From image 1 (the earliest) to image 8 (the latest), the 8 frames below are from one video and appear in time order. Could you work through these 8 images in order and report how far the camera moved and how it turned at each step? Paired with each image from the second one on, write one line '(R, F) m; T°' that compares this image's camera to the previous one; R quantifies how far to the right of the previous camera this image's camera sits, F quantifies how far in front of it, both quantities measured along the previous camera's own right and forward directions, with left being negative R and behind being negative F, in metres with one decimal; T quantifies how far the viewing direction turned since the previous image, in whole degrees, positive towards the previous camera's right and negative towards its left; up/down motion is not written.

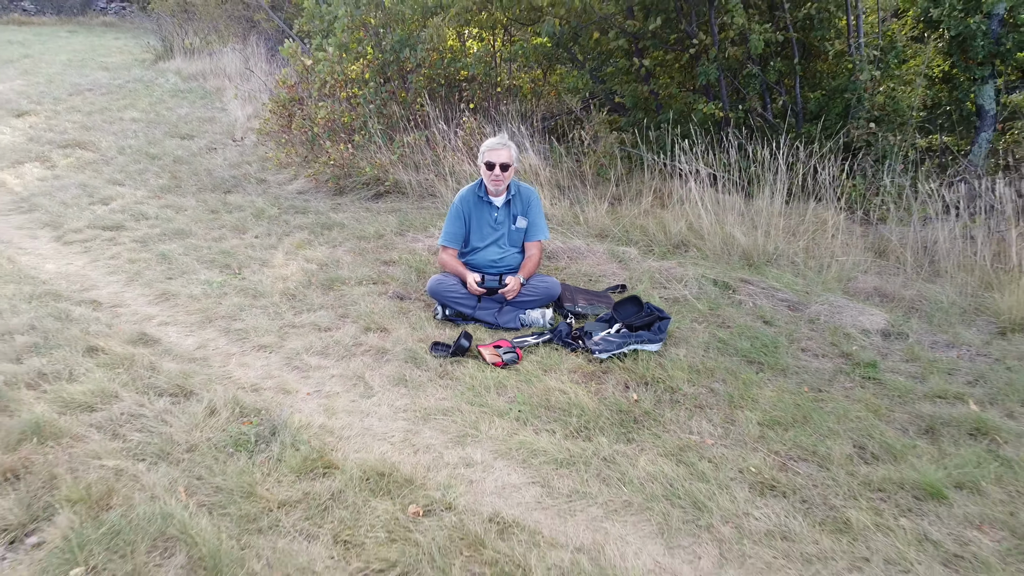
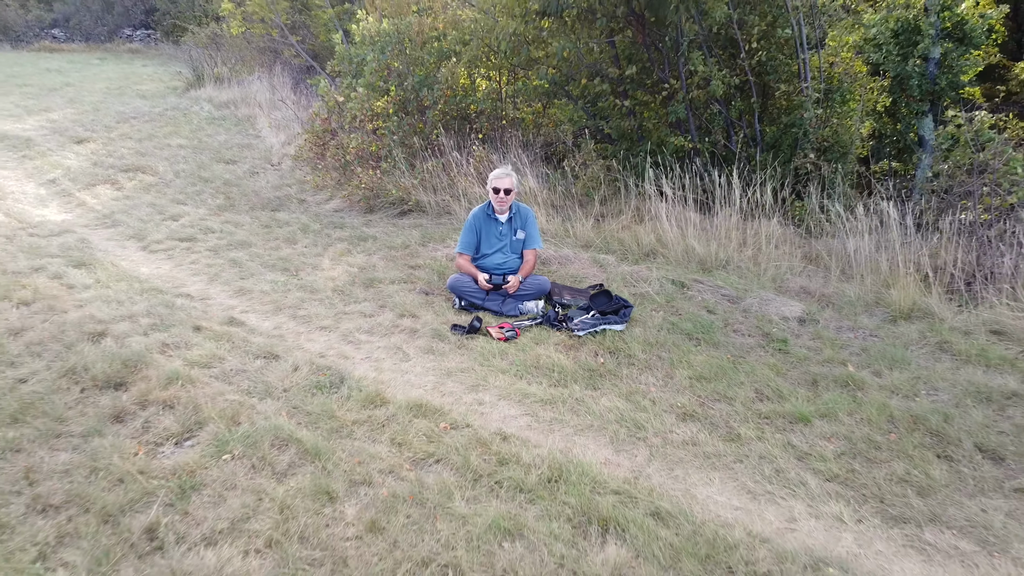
(0.0, -0.8) m; 0°
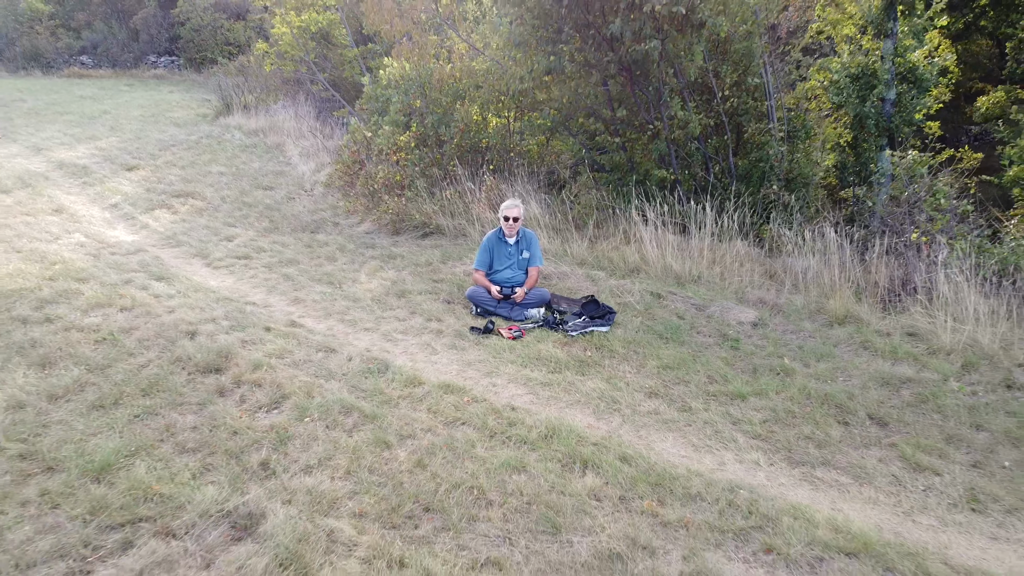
(0.0, -0.8) m; 0°
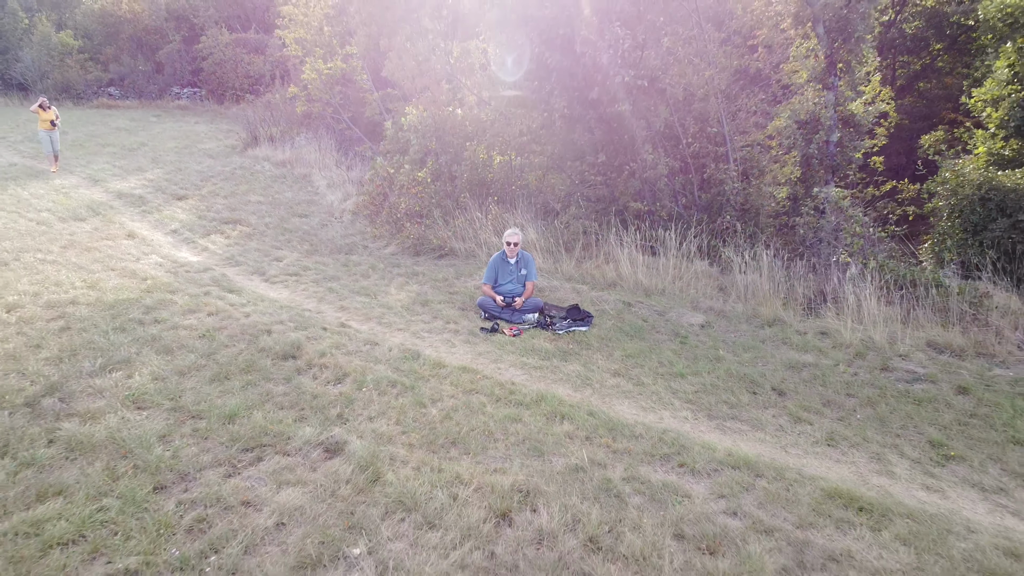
(0.0, -1.2) m; 0°
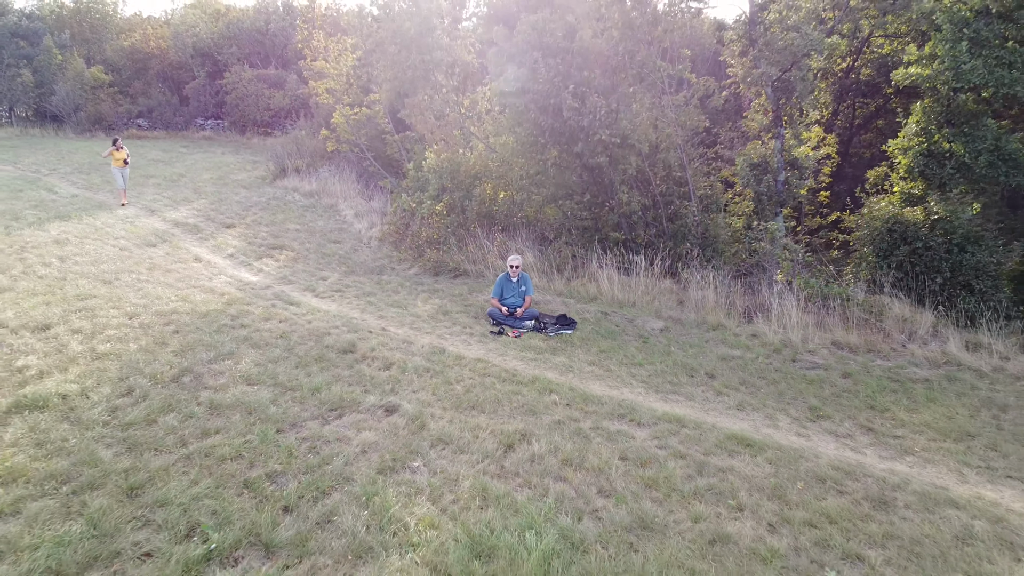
(0.0, -1.5) m; 0°
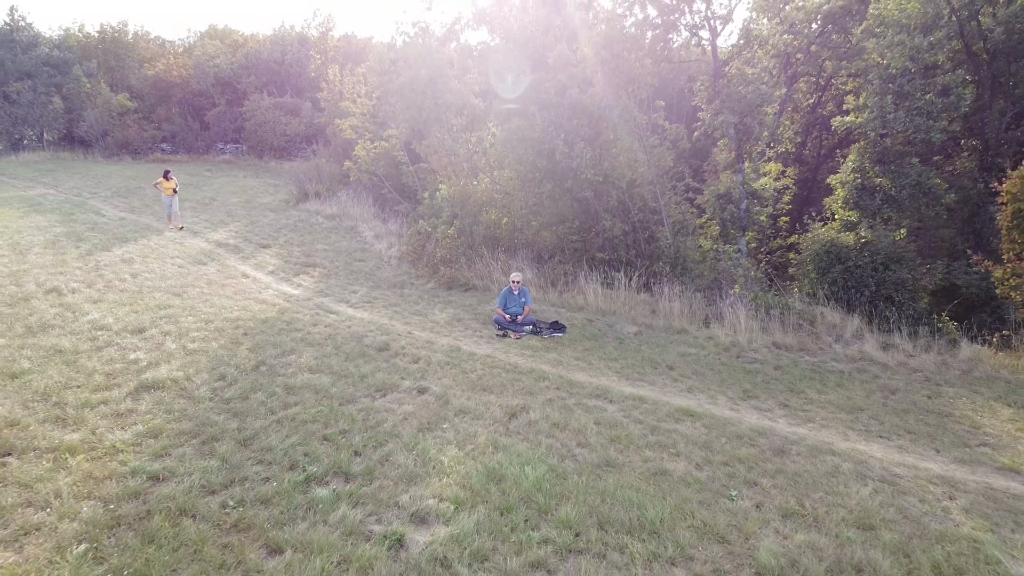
(0.0, -1.6) m; 0°
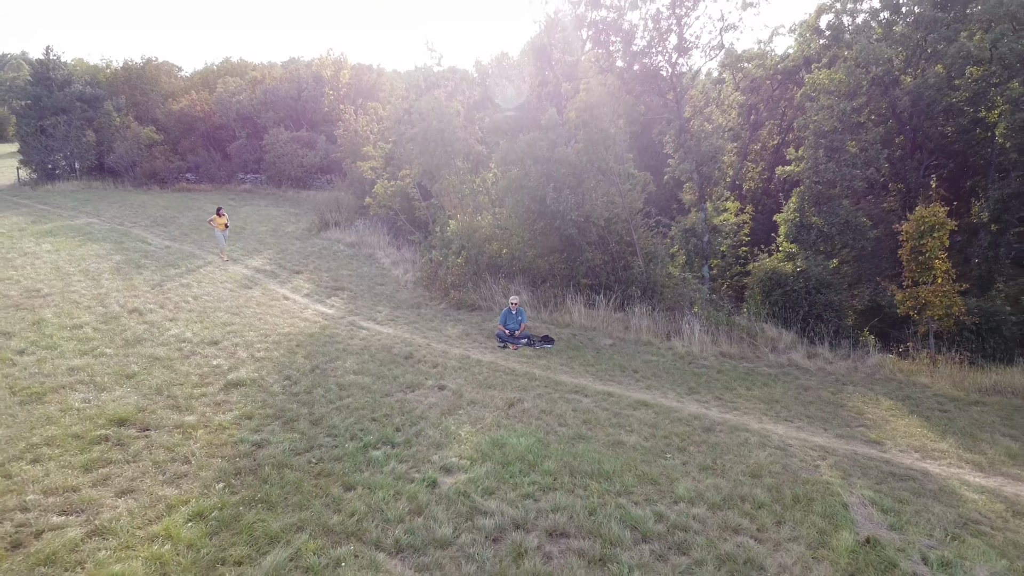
(0.0, -2.0) m; 0°
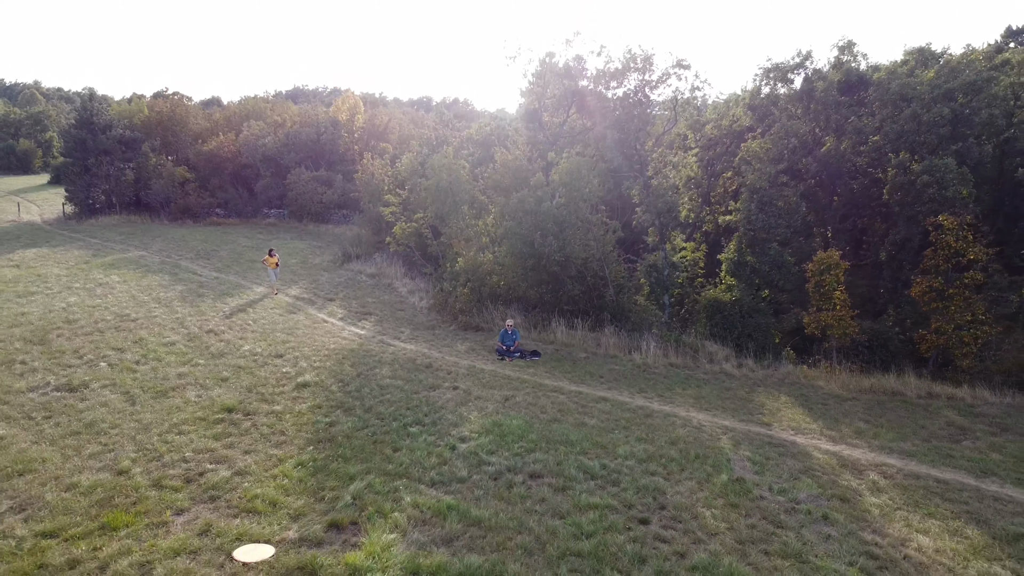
(+0.1, -3.0) m; 0°
